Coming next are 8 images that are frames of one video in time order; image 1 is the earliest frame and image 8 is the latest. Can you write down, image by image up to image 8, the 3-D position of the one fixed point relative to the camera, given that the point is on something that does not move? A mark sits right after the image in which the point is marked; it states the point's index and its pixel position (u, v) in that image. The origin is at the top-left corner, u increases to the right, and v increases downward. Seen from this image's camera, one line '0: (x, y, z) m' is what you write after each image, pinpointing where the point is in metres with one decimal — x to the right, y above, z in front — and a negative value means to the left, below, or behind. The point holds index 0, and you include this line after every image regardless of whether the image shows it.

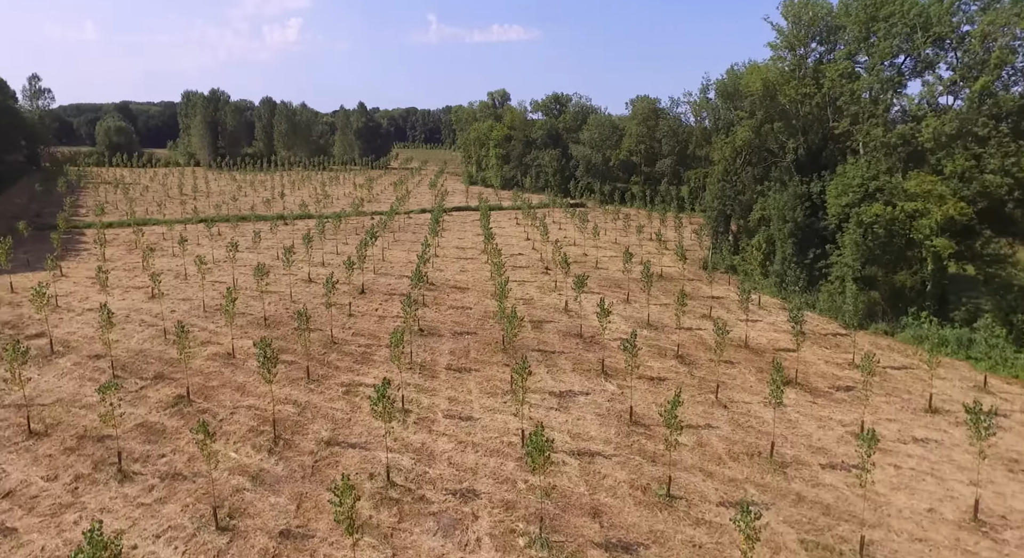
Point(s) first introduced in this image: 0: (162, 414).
0: (-9.0, -3.5, +16.3) m
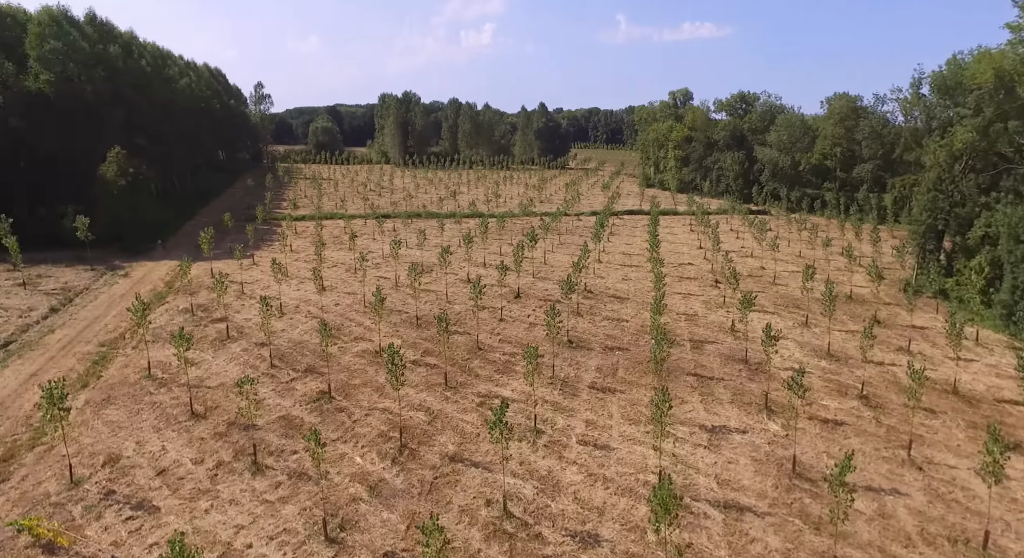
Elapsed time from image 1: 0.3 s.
0: (-5.5, -3.5, +16.9) m
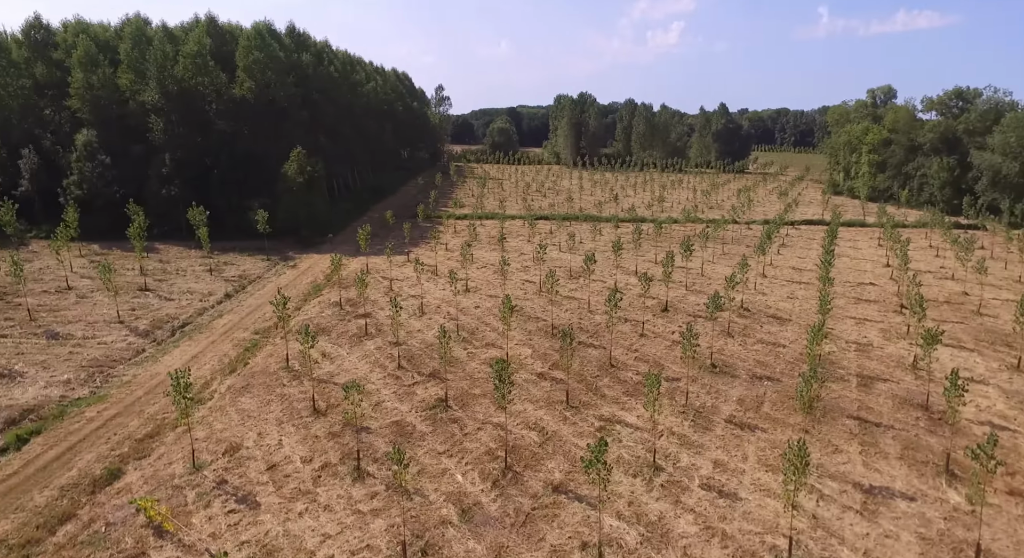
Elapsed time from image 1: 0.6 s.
0: (-2.5, -3.7, +16.8) m
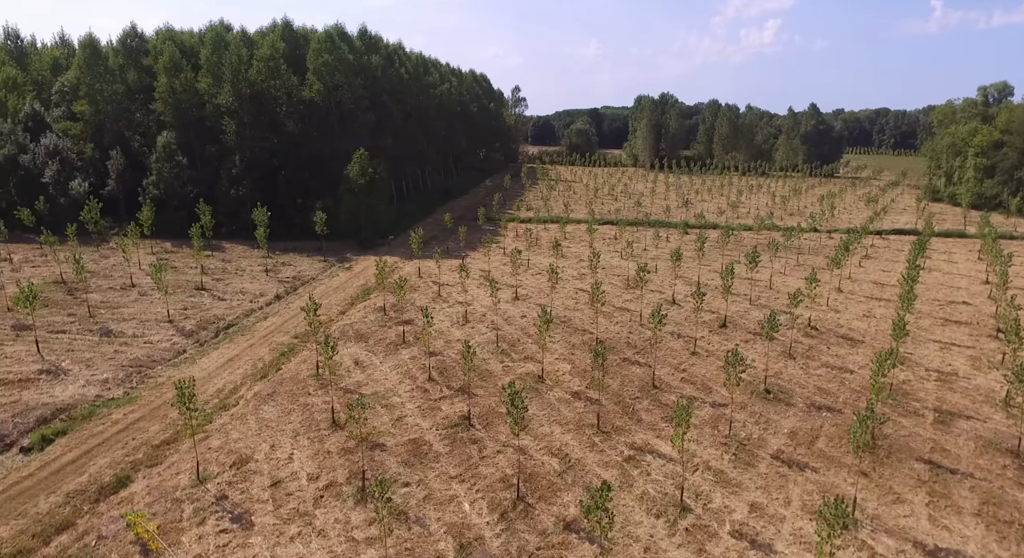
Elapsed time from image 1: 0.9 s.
0: (-1.9, -4.0, +16.1) m
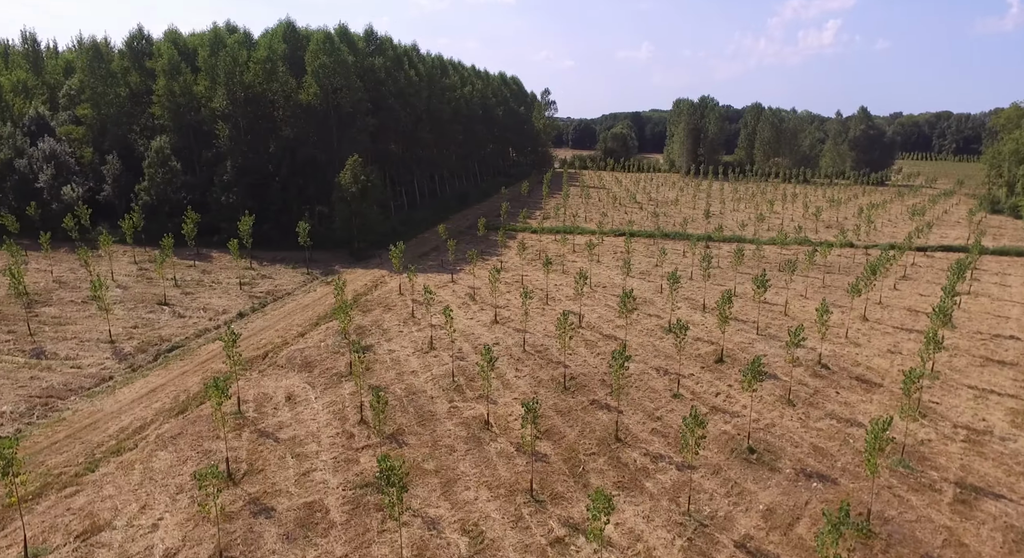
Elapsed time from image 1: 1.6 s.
0: (-3.7, -4.8, +13.8) m
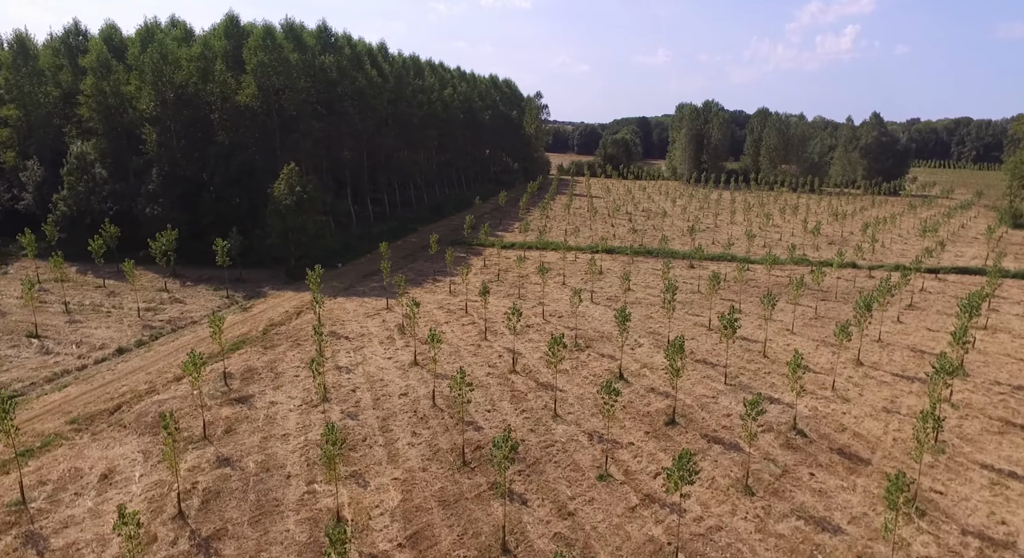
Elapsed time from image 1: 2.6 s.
0: (-6.7, -5.8, +9.8) m
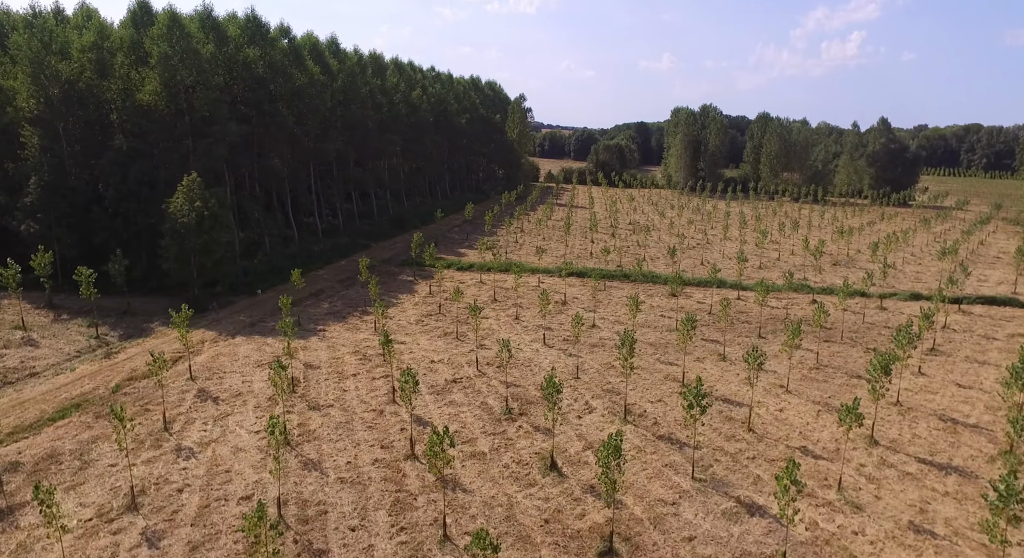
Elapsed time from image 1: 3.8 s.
0: (-9.5, -7.1, +4.3) m
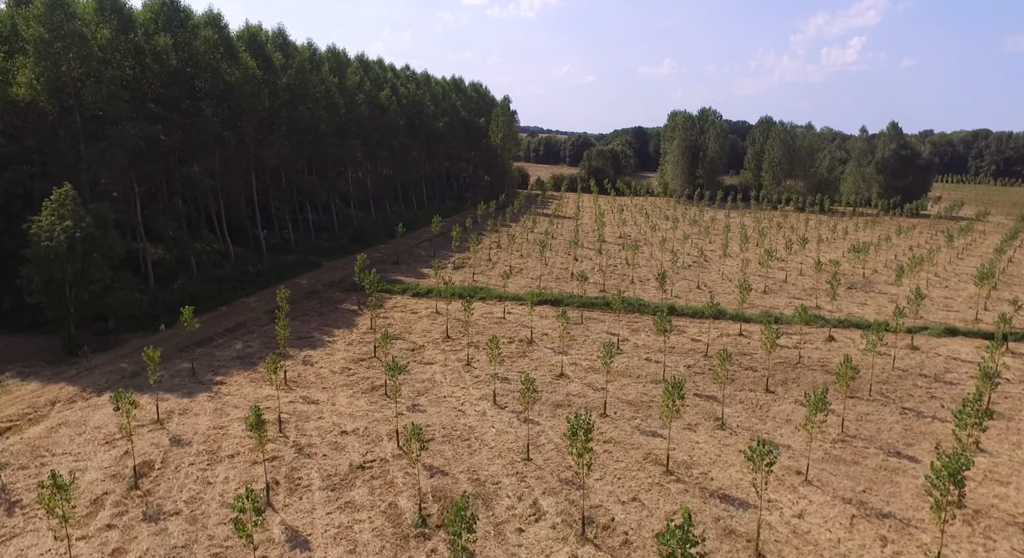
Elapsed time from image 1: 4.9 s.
0: (-11.3, -8.2, -1.1) m
